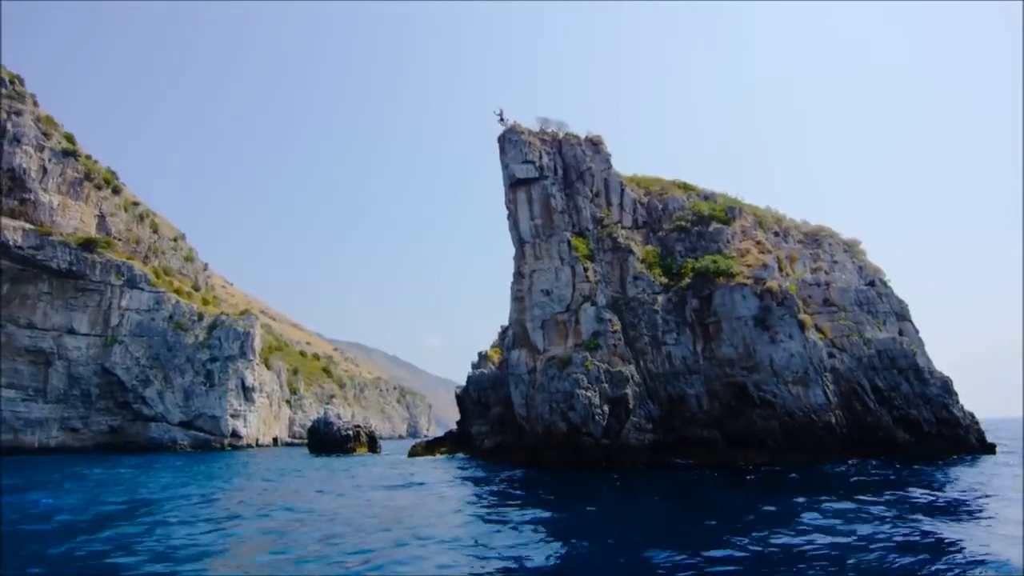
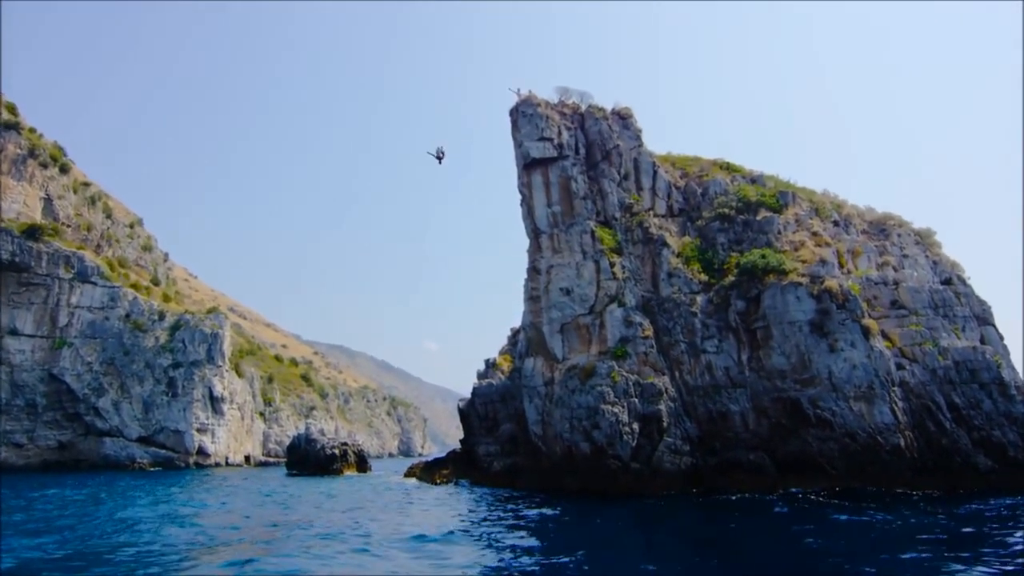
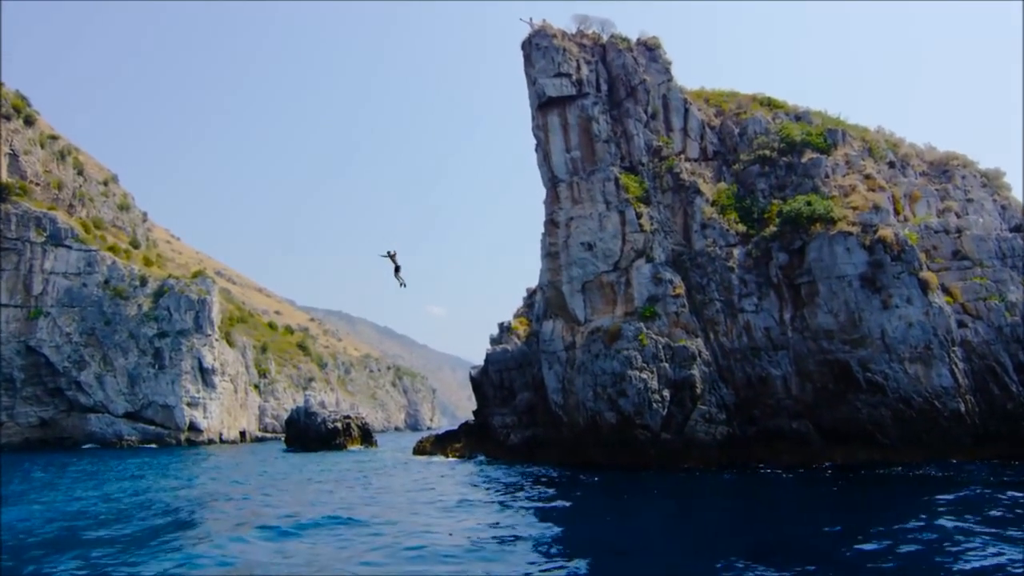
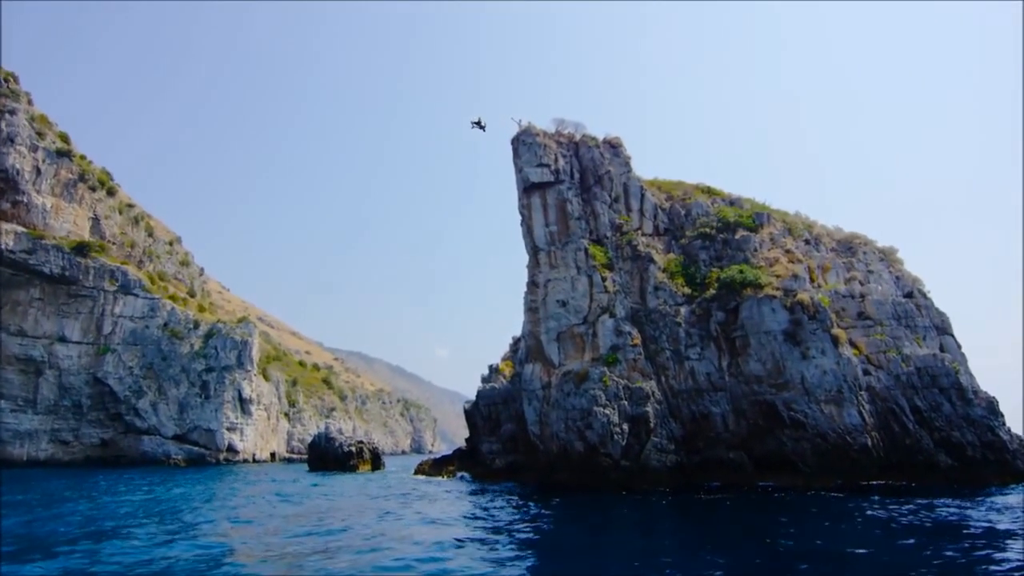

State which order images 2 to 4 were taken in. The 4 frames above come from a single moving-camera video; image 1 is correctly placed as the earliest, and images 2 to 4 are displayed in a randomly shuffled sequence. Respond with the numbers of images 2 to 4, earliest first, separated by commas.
4, 2, 3
